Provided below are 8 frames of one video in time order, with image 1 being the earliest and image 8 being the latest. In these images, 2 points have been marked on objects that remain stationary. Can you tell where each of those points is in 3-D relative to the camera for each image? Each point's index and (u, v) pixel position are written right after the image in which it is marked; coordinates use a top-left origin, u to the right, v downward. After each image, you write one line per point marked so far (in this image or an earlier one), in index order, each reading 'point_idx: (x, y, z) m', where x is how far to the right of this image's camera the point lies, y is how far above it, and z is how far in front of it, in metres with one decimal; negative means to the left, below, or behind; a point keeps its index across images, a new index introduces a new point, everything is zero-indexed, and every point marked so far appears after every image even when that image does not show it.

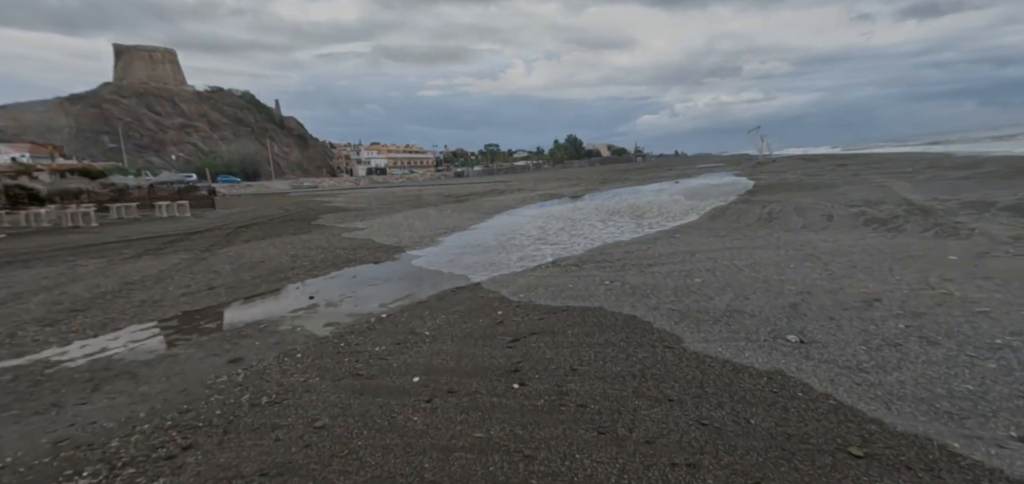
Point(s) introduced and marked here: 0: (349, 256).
0: (-4.4, -0.4, +16.6) m
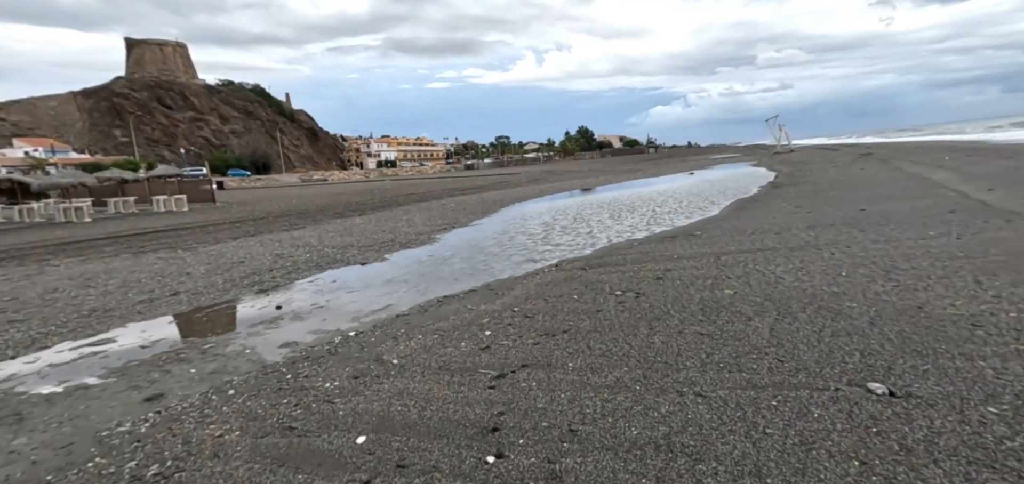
0: (-4.3, -0.3, +15.3) m
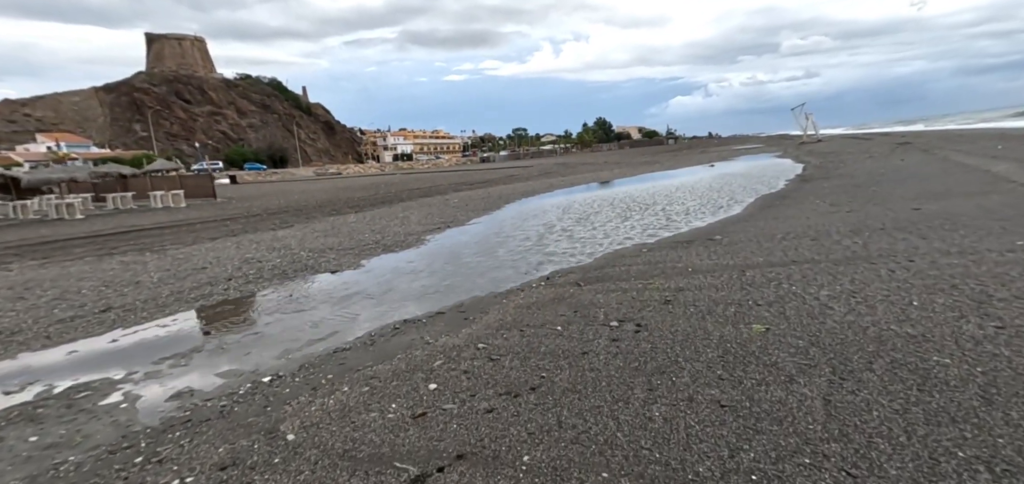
0: (-4.5, -0.4, +13.7) m
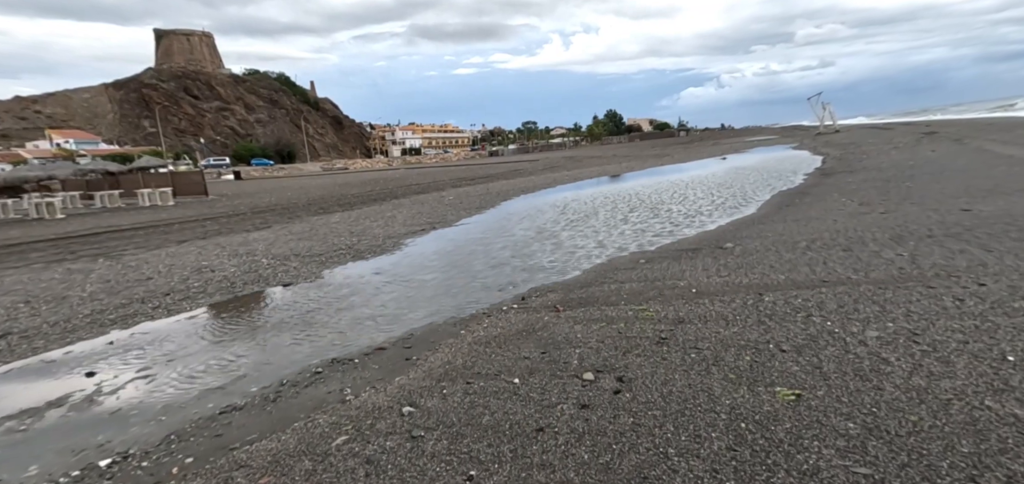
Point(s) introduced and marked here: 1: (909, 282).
0: (-4.8, -0.5, +12.2) m
1: (+4.1, -0.4, +6.3) m
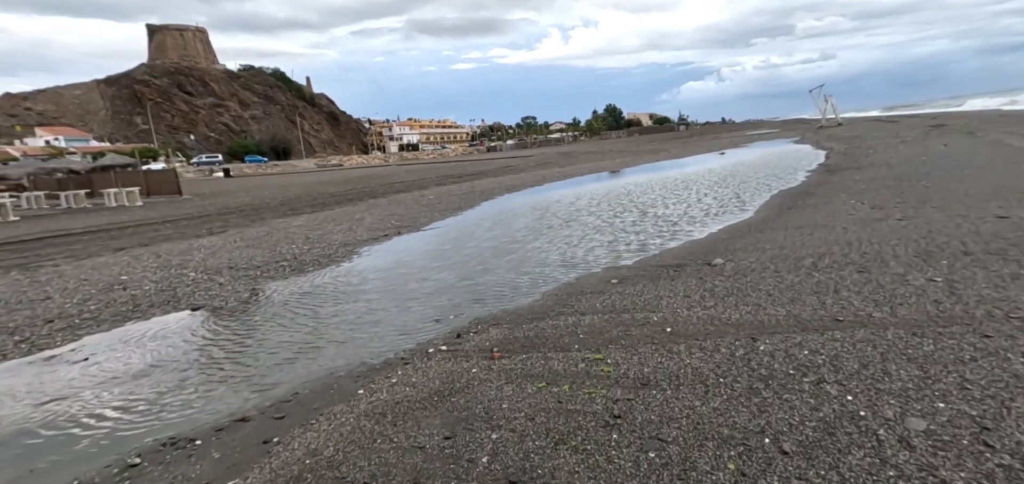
0: (-5.5, -0.8, +10.5) m
1: (+3.4, -0.6, +4.7) m
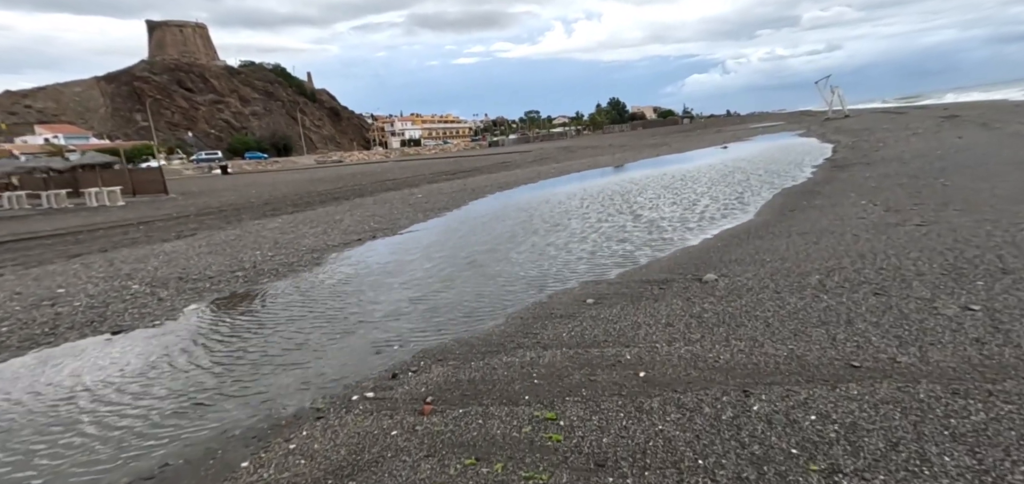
0: (-5.9, -0.9, +9.5) m
1: (+2.9, -0.8, +3.6) m
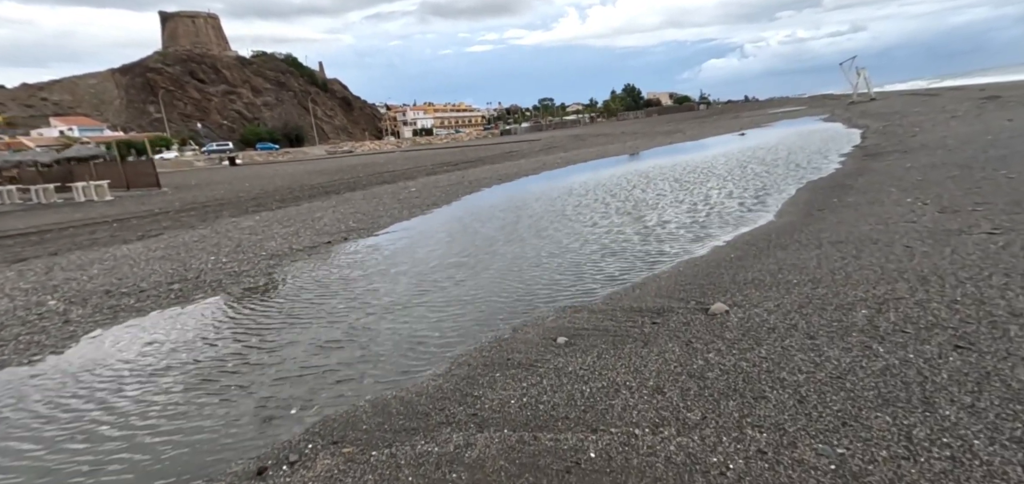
0: (-6.3, -1.1, +8.0) m
1: (+2.4, -1.0, +1.9) m
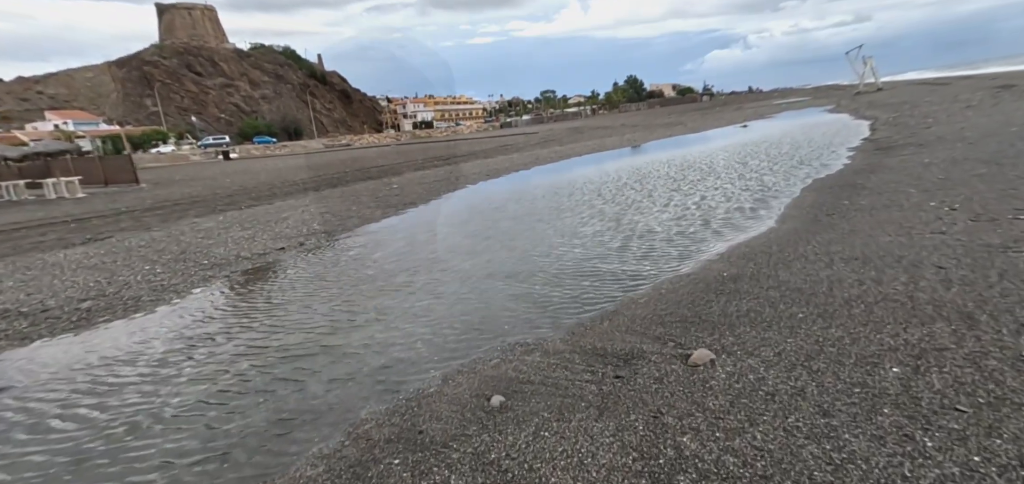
0: (-6.9, -1.3, +6.8) m
1: (+1.8, -1.3, +0.6) m
